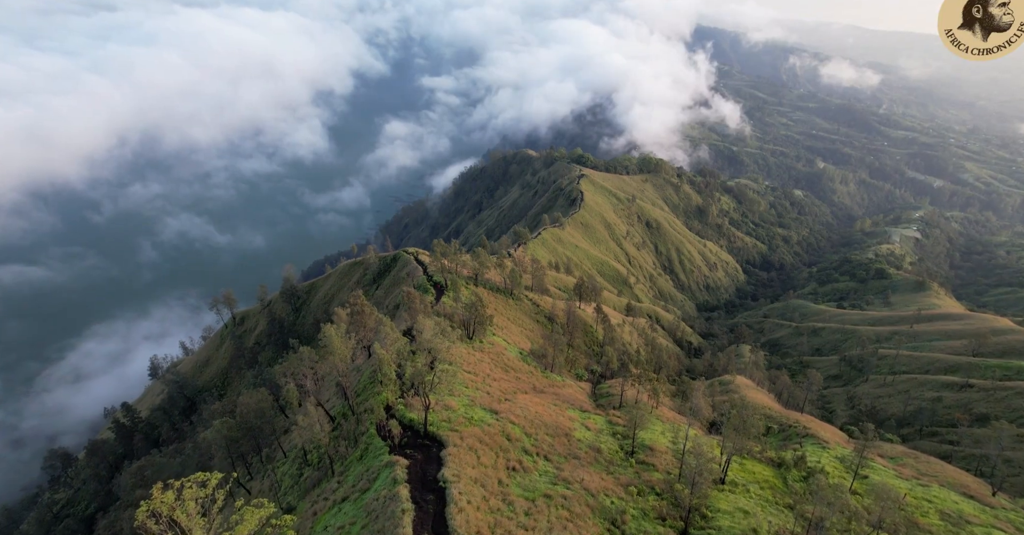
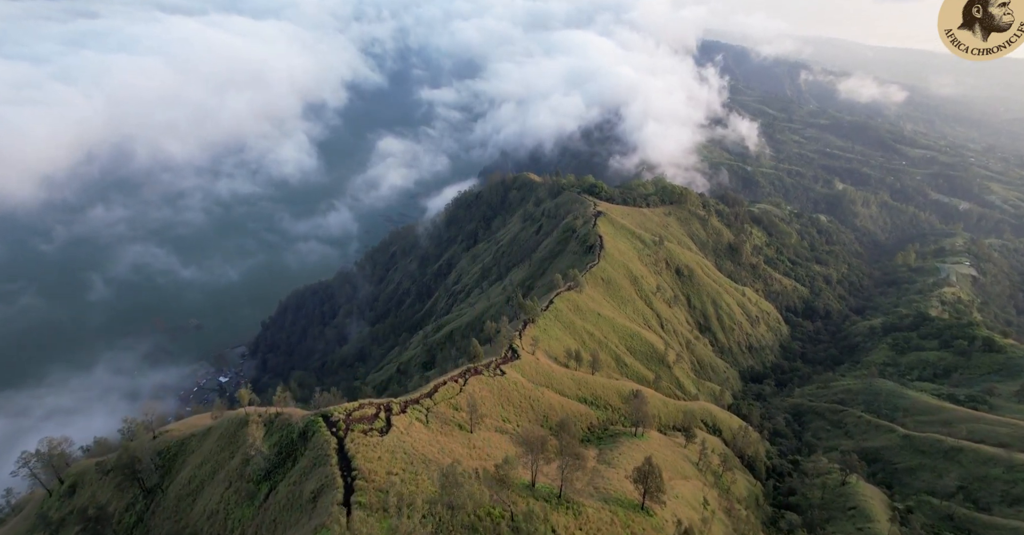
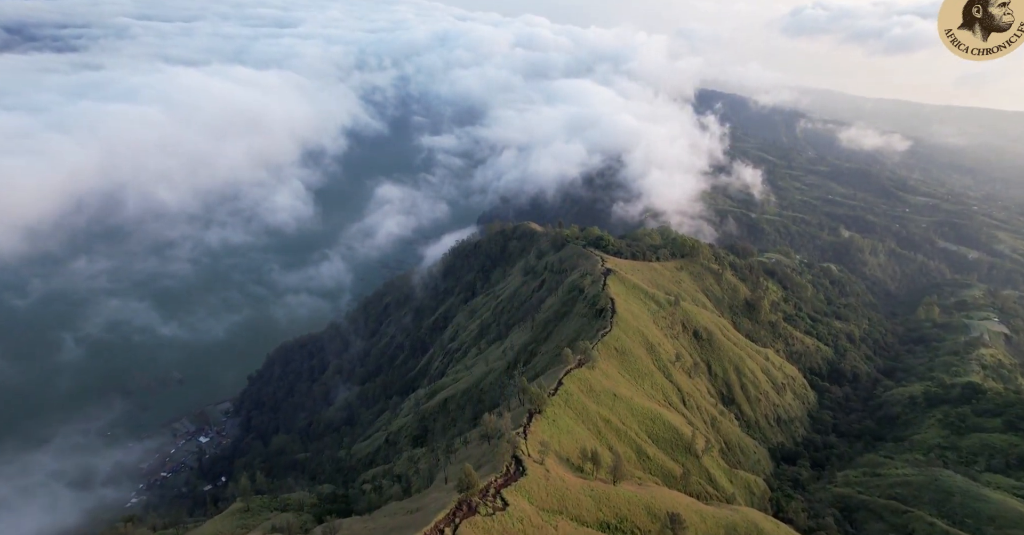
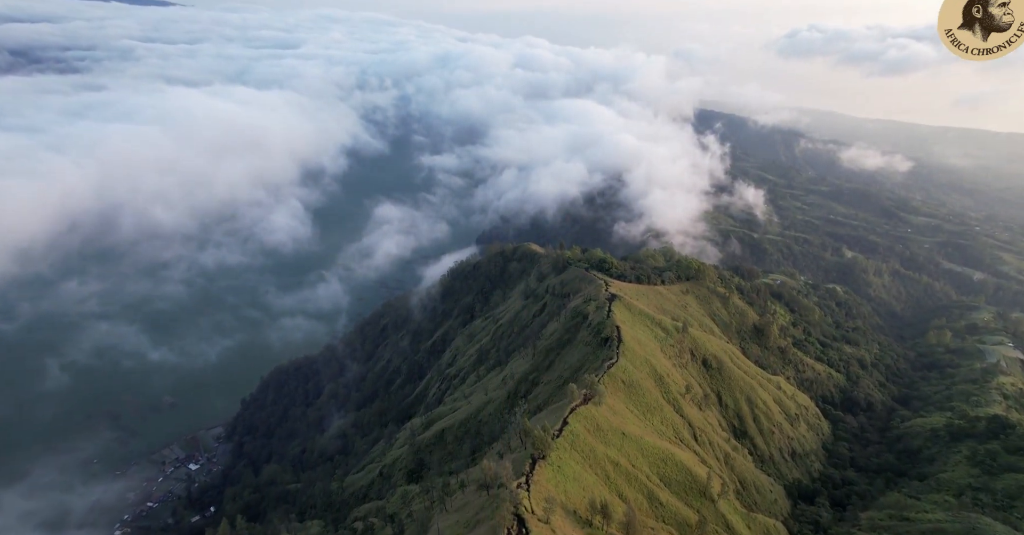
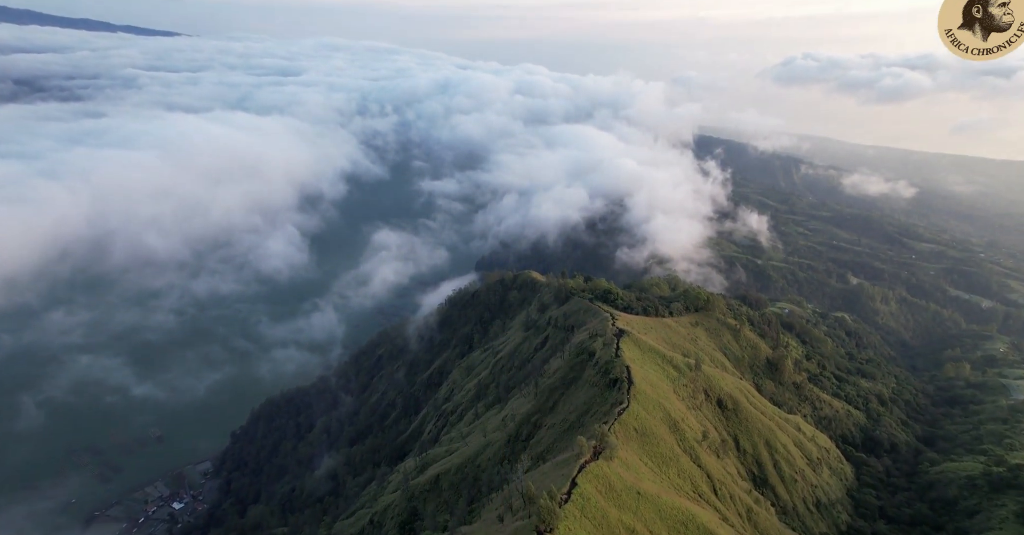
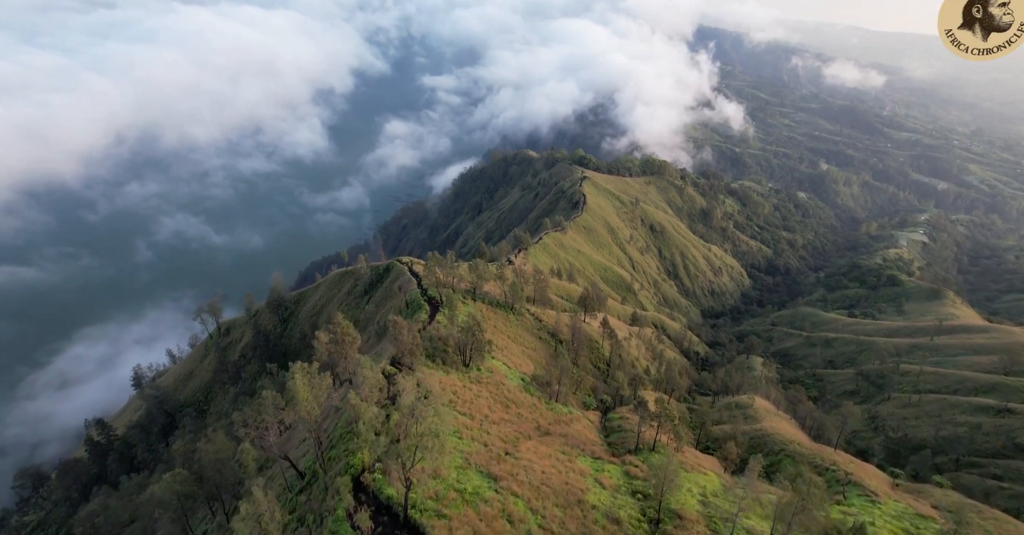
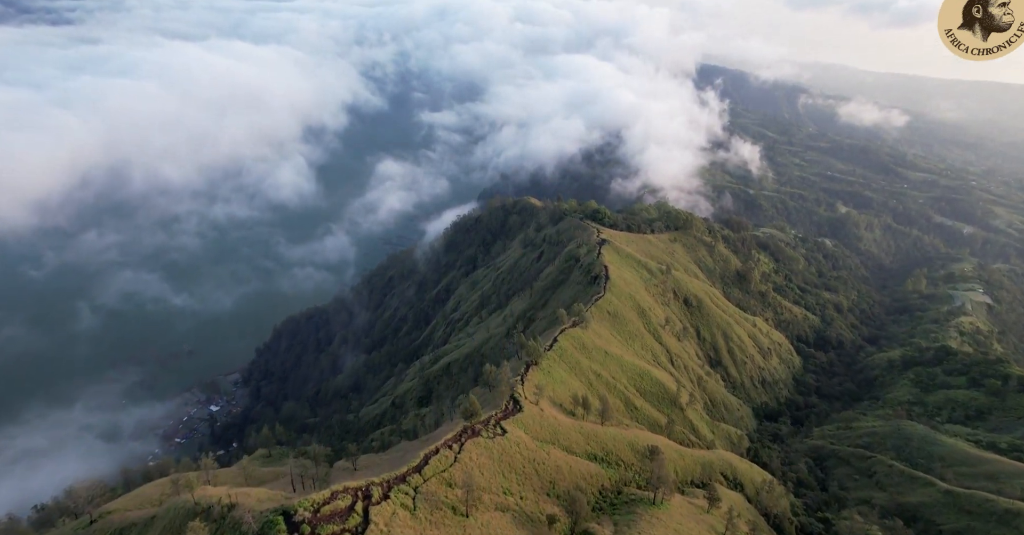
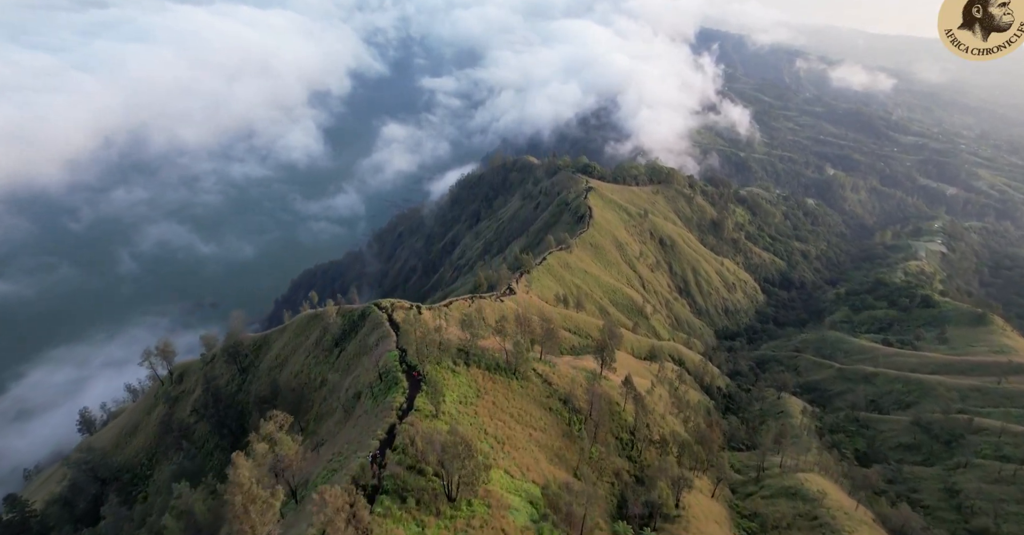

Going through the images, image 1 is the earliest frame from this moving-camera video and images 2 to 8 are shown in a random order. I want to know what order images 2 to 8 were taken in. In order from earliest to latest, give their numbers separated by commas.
6, 8, 2, 7, 3, 4, 5
